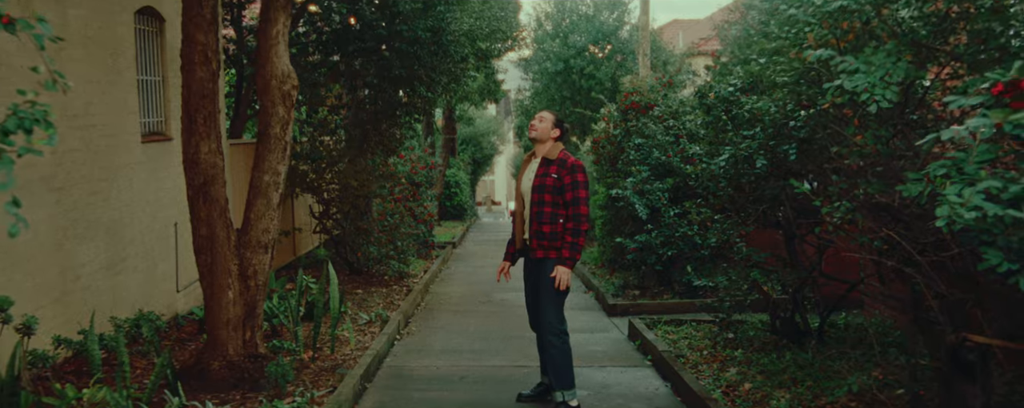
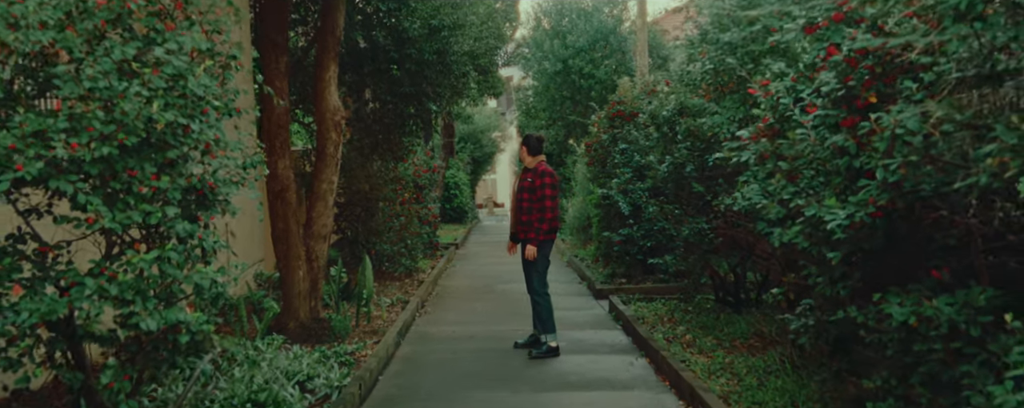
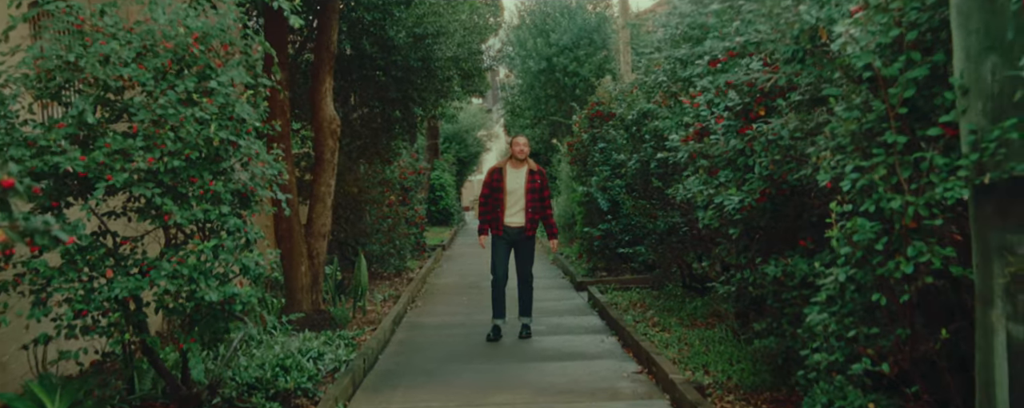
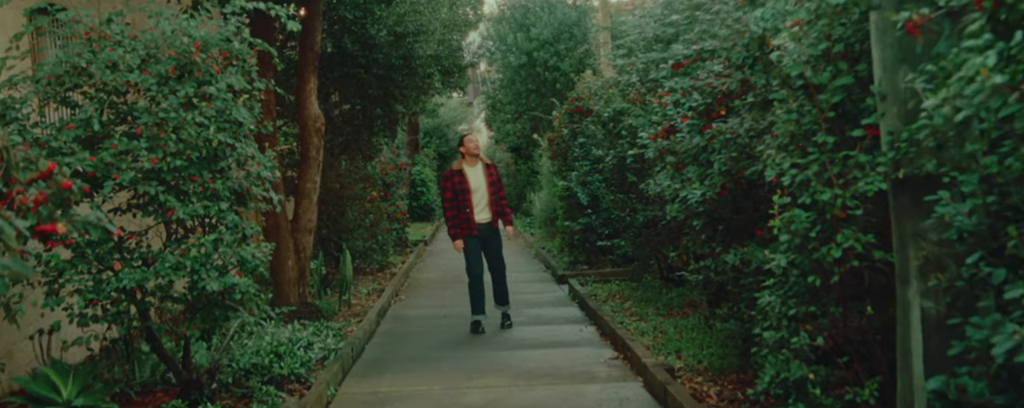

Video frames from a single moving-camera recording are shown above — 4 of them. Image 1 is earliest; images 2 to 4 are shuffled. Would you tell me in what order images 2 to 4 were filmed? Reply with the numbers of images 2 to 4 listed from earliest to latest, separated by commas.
2, 3, 4
